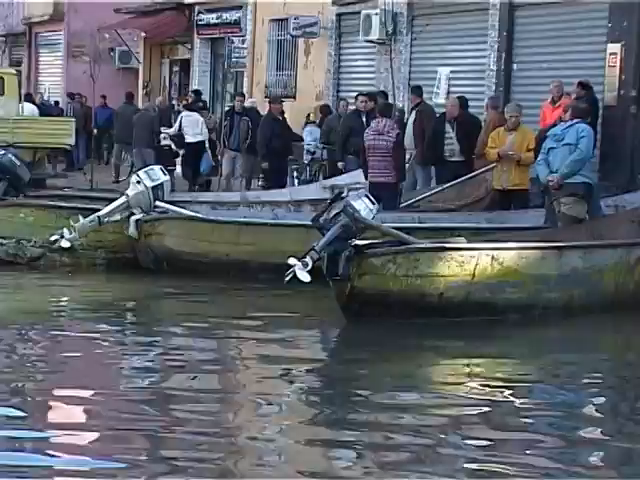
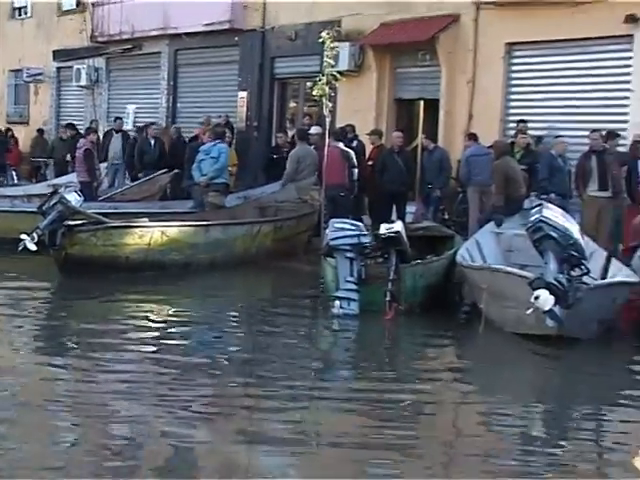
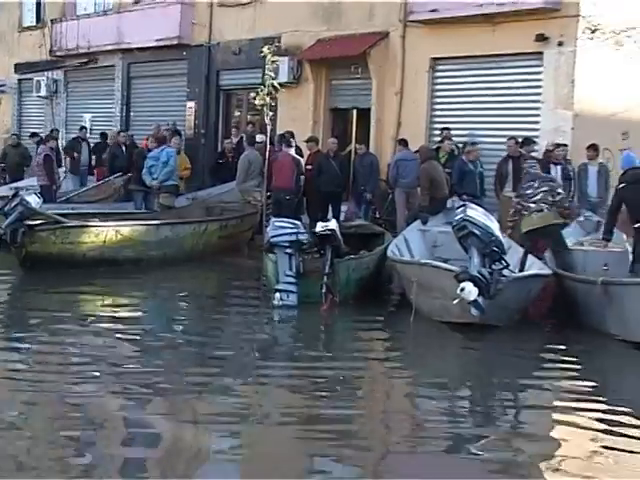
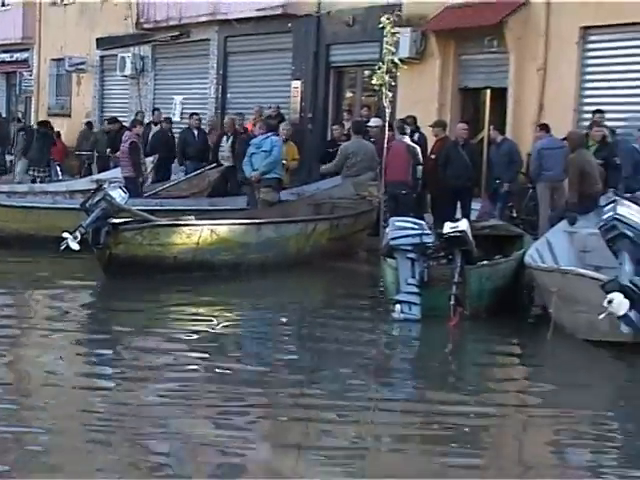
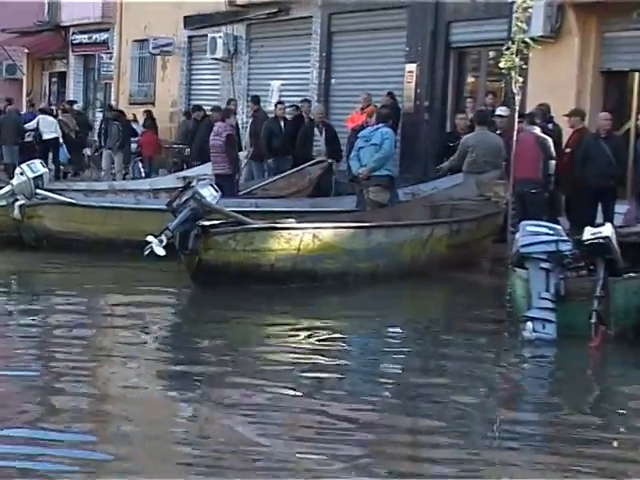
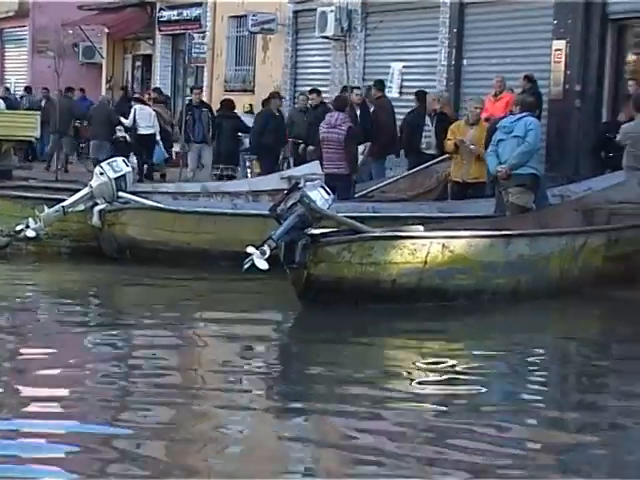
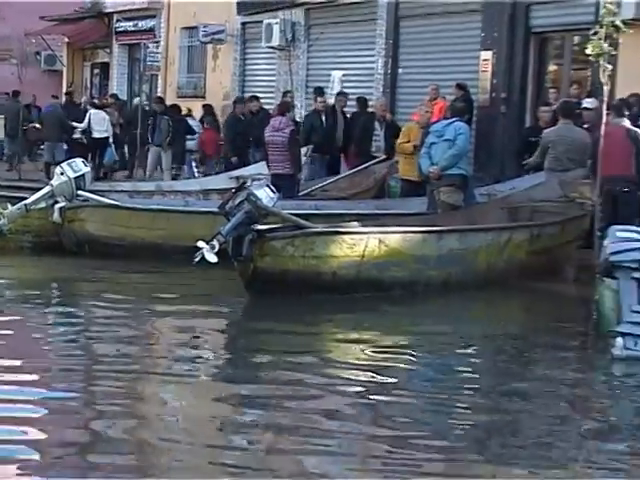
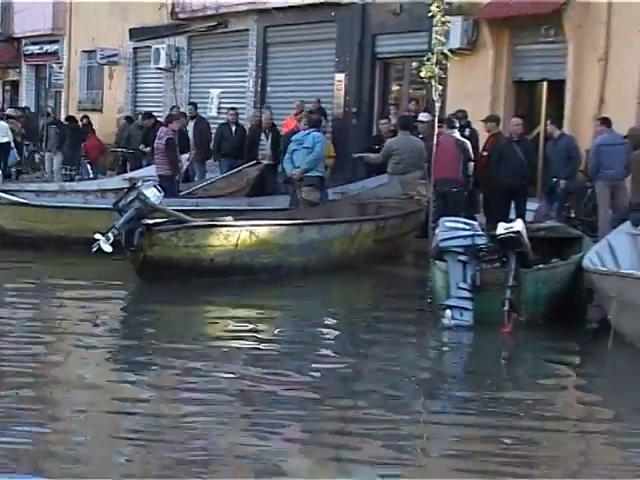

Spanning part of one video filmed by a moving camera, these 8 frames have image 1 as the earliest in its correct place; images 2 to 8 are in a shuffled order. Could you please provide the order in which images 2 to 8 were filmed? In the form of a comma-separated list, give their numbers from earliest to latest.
6, 7, 5, 8, 4, 2, 3
